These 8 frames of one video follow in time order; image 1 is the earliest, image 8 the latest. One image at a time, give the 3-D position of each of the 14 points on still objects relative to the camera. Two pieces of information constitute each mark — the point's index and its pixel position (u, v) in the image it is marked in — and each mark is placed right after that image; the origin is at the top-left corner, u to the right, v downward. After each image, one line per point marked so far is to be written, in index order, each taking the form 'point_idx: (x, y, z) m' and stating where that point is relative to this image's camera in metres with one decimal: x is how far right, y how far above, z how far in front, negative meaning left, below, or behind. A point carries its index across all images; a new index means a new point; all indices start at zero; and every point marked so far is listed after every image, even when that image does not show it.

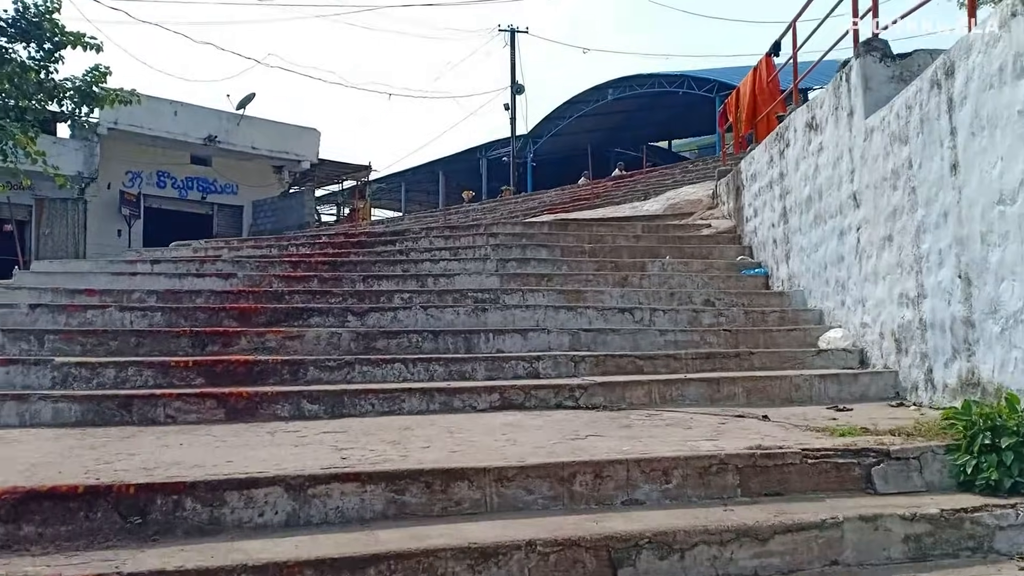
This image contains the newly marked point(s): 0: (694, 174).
0: (+2.6, +1.6, +13.6) m
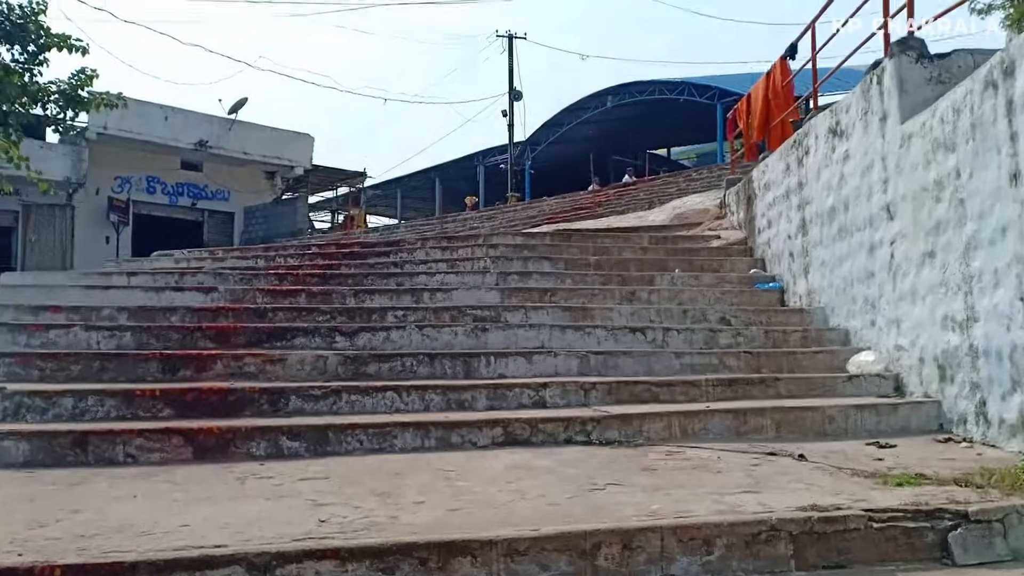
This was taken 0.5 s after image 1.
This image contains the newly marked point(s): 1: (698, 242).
0: (+2.6, +1.5, +13.2) m
1: (+1.7, +0.4, +8.8) m
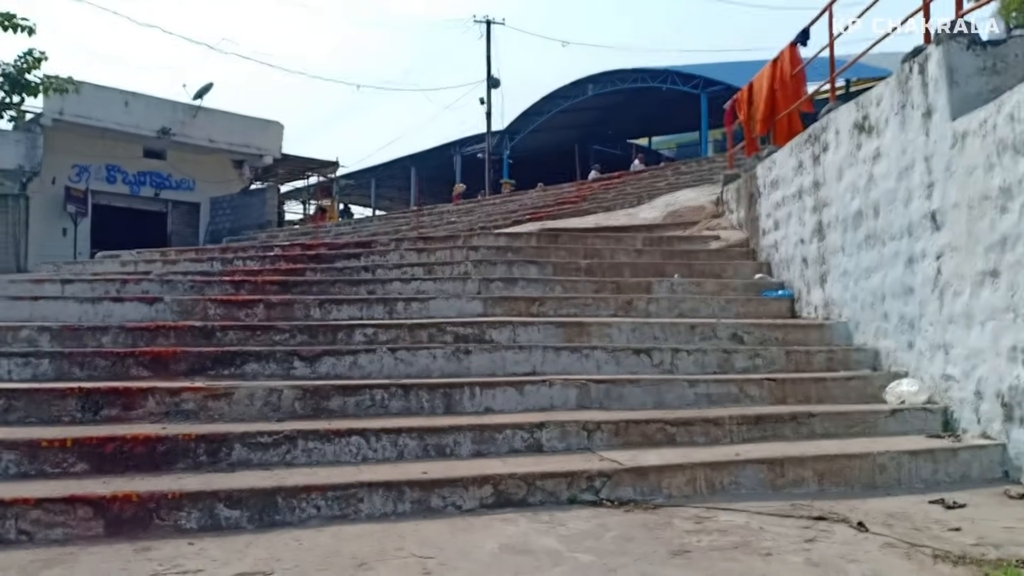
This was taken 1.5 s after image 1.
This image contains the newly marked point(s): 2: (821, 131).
0: (+2.3, +1.5, +12.5) m
1: (+1.6, +0.4, +8.1) m
2: (+2.0, +1.0, +6.0) m
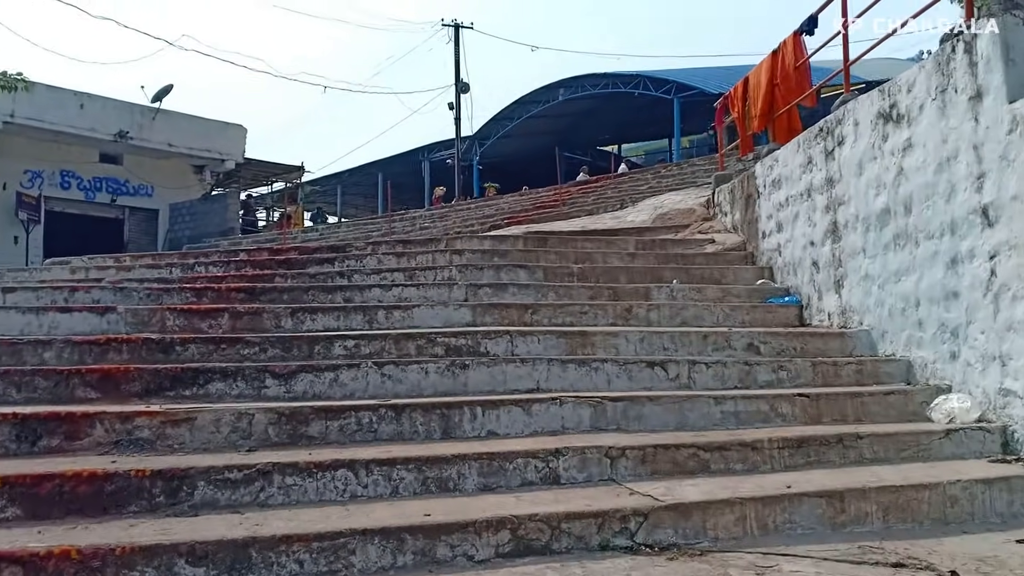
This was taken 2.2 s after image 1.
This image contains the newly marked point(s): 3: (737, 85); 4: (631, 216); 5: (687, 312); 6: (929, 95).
0: (+2.0, +1.4, +12.1) m
1: (+1.4, +0.3, +7.7) m
2: (+1.9, +1.0, +5.6) m
3: (+1.9, +1.7, +7.9) m
4: (+1.2, +0.7, +9.4) m
5: (+1.1, -0.2, +6.1) m
6: (+1.9, +0.9, +4.4) m
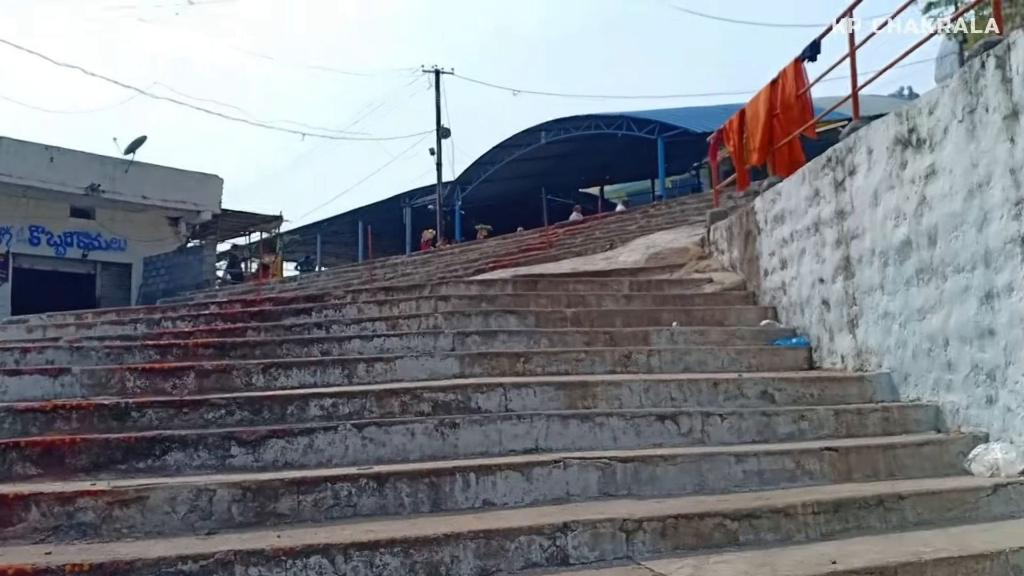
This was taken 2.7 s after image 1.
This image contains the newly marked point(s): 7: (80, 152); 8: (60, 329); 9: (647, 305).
0: (+1.8, +0.9, +11.8) m
1: (+1.3, 0.0, +7.3) m
2: (+1.8, +0.7, +5.3) m
3: (+1.8, +1.4, +7.6) m
4: (+1.0, +0.3, +9.0) m
5: (+1.1, -0.4, +5.7) m
6: (+1.9, +0.7, +4.0) m
7: (-6.4, +2.0, +14.3) m
8: (-2.9, -0.3, +6.2) m
9: (+1.0, -0.1, +6.8) m
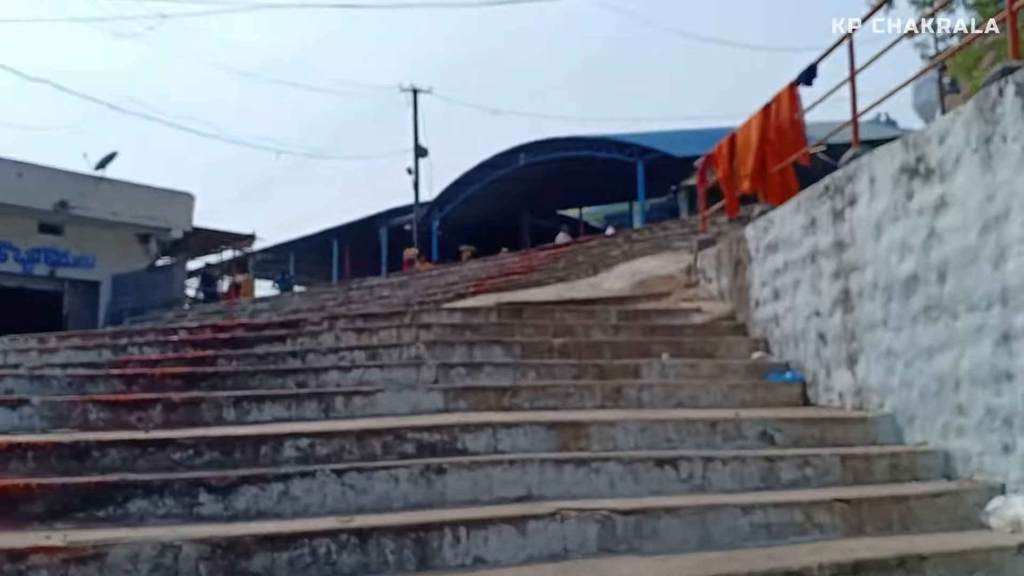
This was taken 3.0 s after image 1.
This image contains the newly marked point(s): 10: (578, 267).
0: (+1.6, +0.5, +11.6) m
1: (+1.2, -0.2, +7.1) m
2: (+1.8, +0.6, +5.1) m
3: (+1.7, +1.1, +7.5) m
4: (+0.9, 0.0, +8.8) m
5: (+1.0, -0.6, +5.5) m
6: (+1.8, +0.6, +3.9) m
7: (-6.7, +1.8, +13.9) m
8: (-3.0, -0.4, +5.9) m
9: (+0.9, -0.3, +6.6) m
10: (+0.8, +0.2, +10.9) m
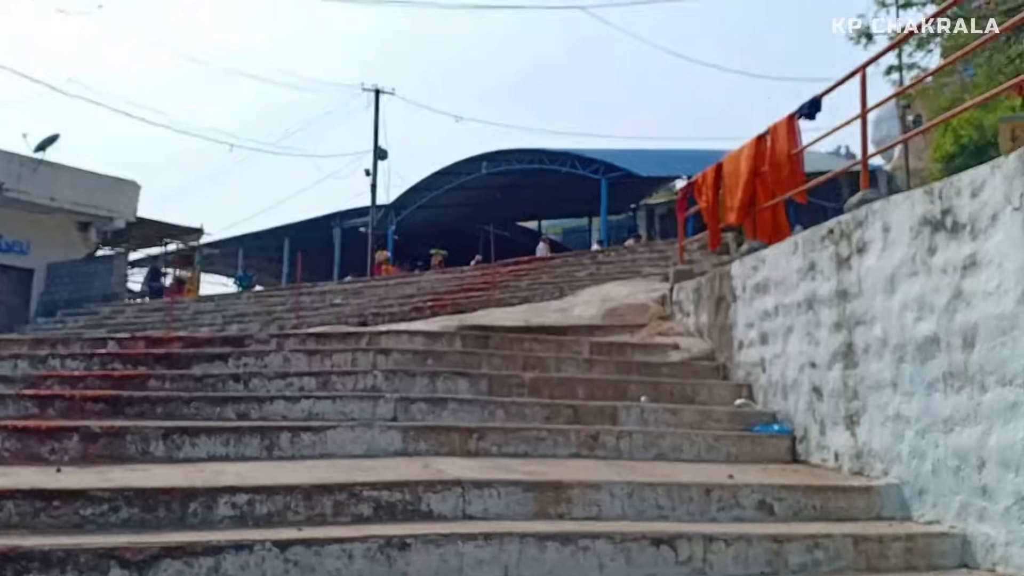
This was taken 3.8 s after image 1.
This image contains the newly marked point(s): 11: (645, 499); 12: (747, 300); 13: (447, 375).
0: (+1.1, +0.2, +11.2) m
1: (+1.0, -0.5, +6.7) m
2: (+1.7, +0.3, +4.7) m
3: (+1.5, +0.9, +7.1) m
4: (+0.6, -0.2, +8.3) m
5: (+0.8, -0.8, +5.0) m
6: (+1.8, +0.3, +3.4) m
7: (-7.2, +1.9, +13.0) m
8: (-3.2, -0.4, +5.2) m
9: (+0.6, -0.5, +6.1) m
10: (+0.3, 0.0, +10.4) m
11: (+0.5, -0.8, +3.8) m
12: (+1.5, -0.1, +6.1) m
13: (-0.4, -0.5, +5.4) m
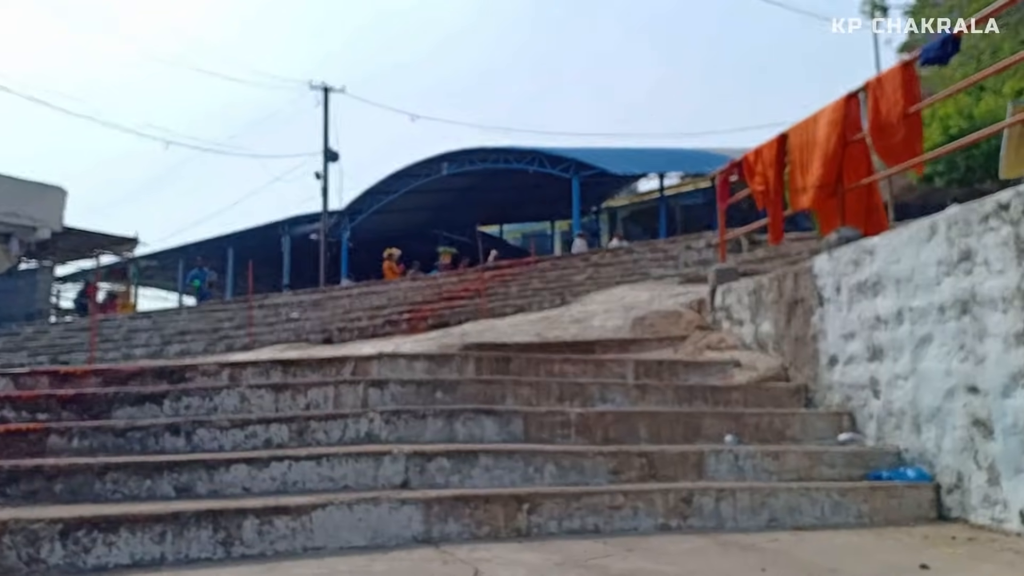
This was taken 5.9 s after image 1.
0: (+1.0, +0.2, +9.8) m
1: (+1.1, -0.5, +5.3) m
2: (+1.9, +0.3, +3.3) m
3: (+1.5, +0.9, +5.7) m
4: (+0.6, -0.2, +6.9) m
5: (+1.0, -0.8, +3.6) m
6: (+2.1, +0.3, +2.1) m
7: (-7.5, +1.7, +11.2) m
8: (-3.0, -0.5, +3.6) m
9: (+0.8, -0.6, +4.7) m
10: (+0.2, -0.1, +8.9) m
11: (+0.8, -0.8, +2.4) m
12: (+1.6, -0.1, +4.8) m
13: (-0.2, -0.5, +3.9) m
